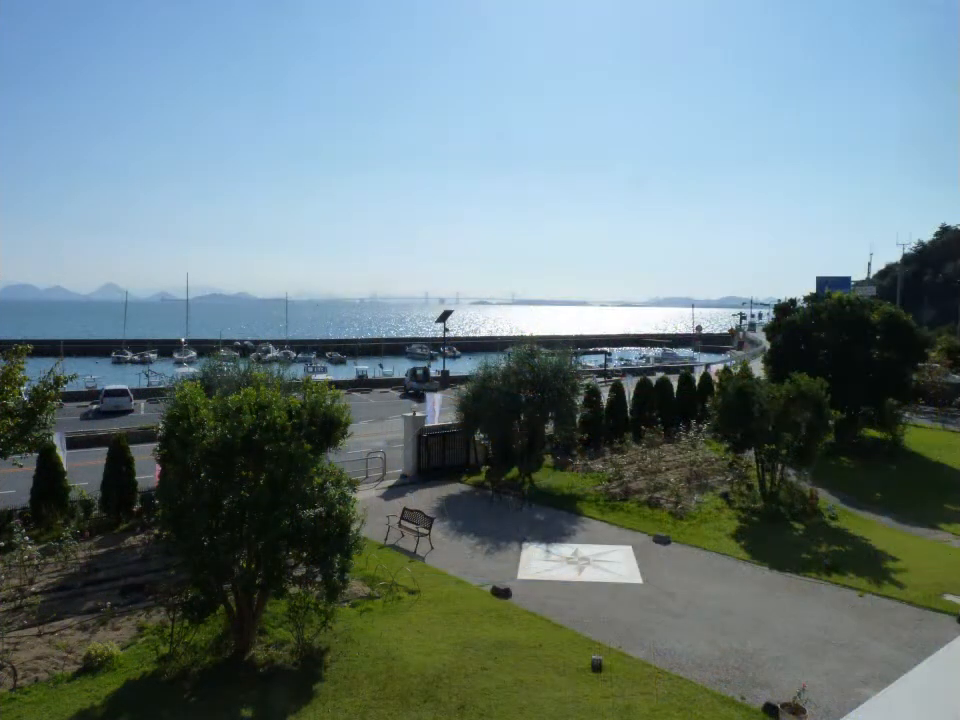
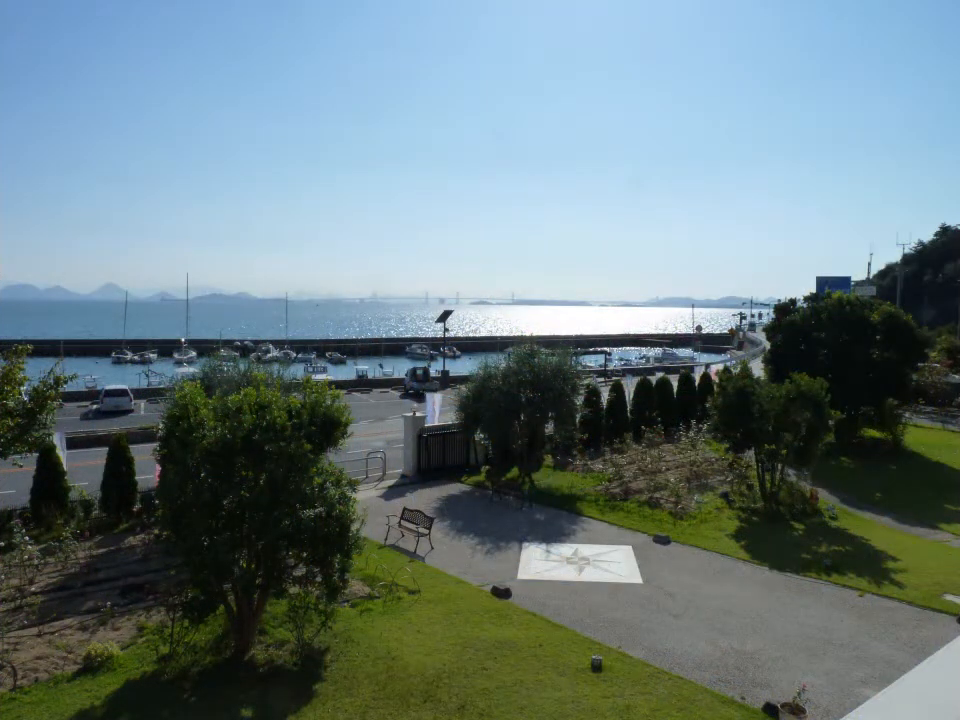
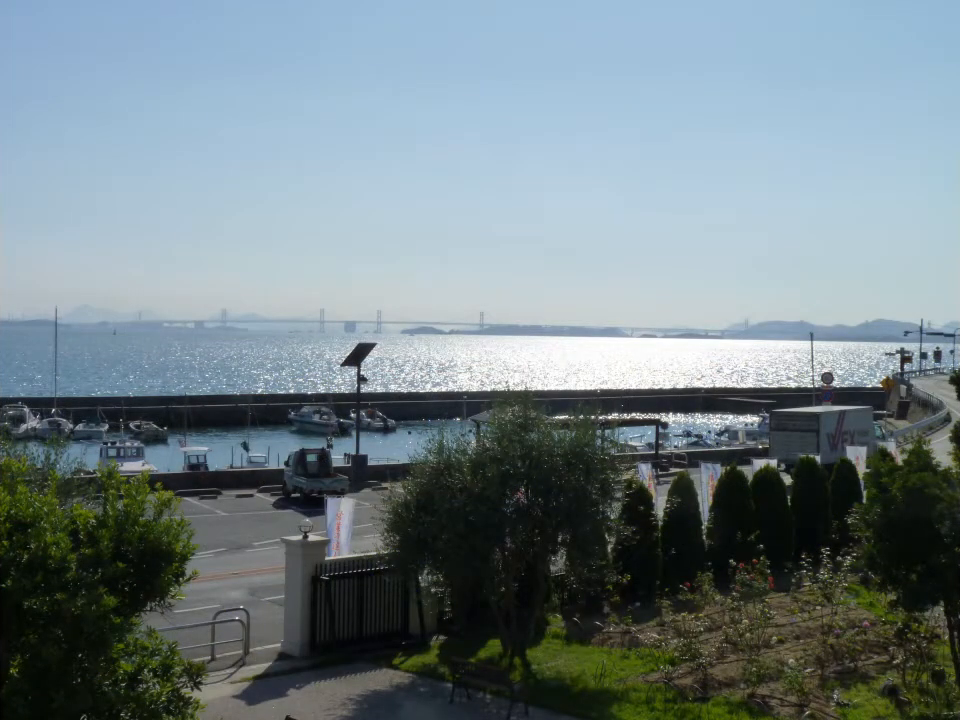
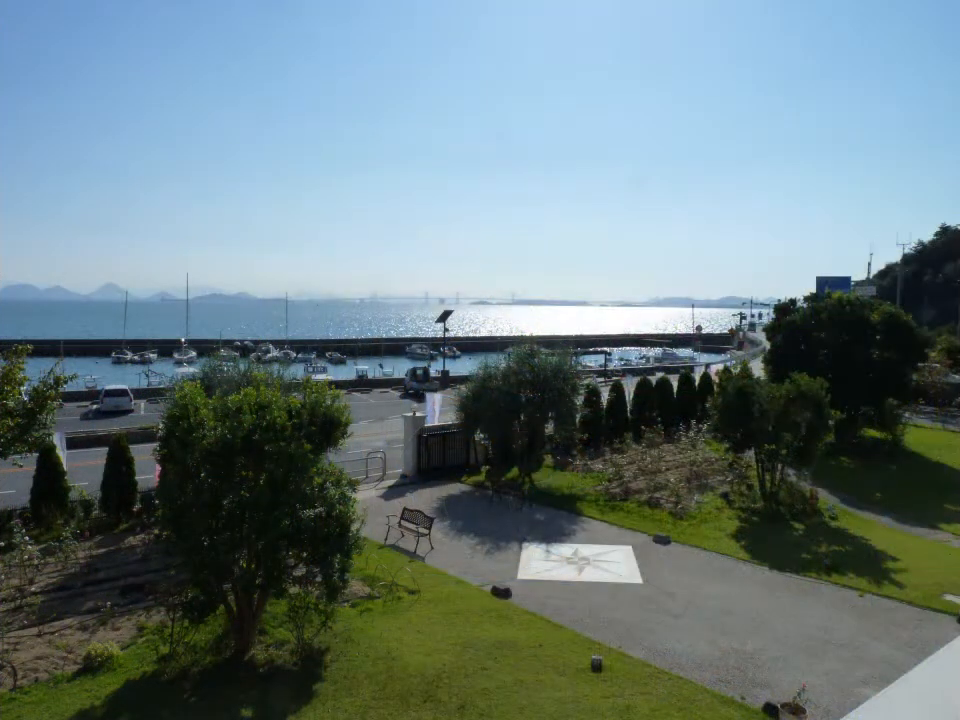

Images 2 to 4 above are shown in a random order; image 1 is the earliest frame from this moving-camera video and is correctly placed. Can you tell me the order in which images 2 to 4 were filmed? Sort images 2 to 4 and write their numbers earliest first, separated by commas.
4, 2, 3
